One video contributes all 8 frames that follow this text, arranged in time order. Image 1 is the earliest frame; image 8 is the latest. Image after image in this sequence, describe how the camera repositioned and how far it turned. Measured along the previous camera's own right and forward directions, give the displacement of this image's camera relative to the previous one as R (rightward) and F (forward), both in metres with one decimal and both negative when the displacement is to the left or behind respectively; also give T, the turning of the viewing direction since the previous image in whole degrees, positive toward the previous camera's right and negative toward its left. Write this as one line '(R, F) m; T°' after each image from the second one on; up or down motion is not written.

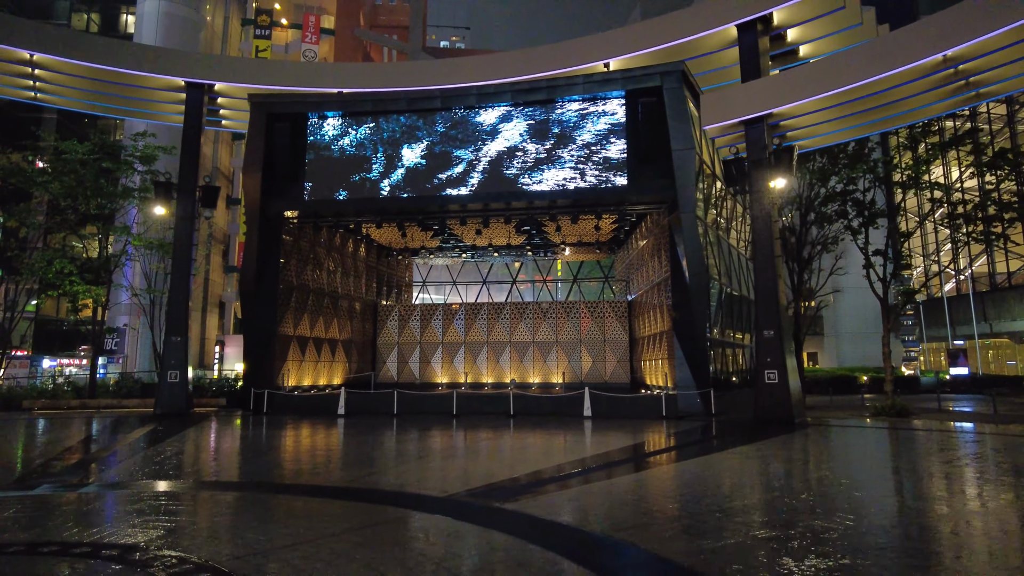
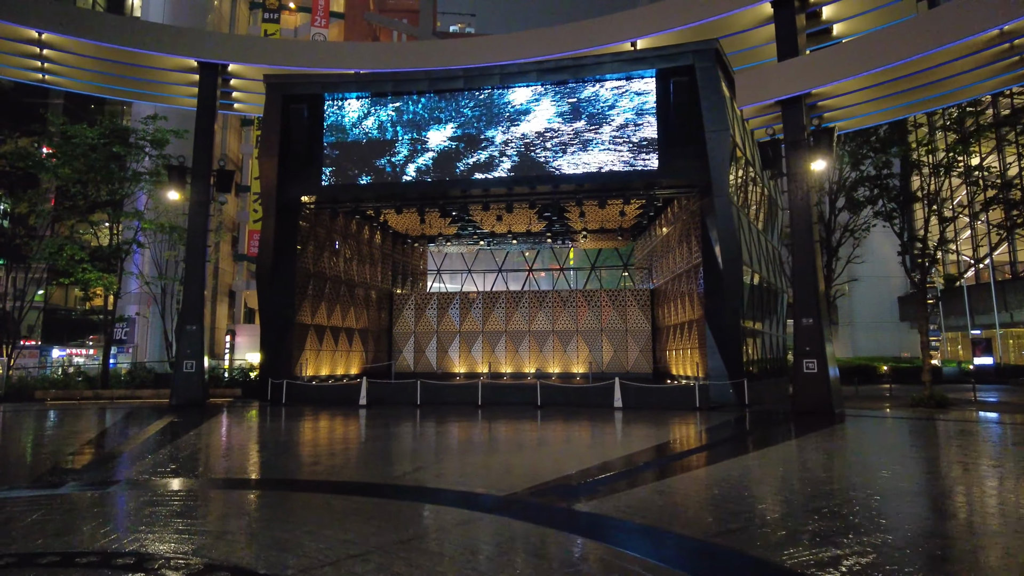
(-0.6, +0.5) m; 0°
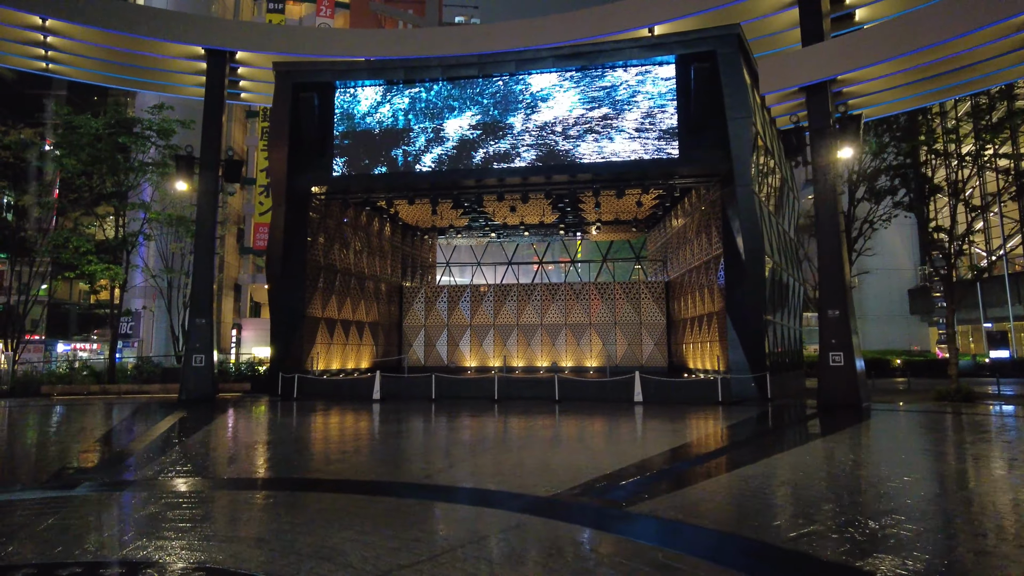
(-0.4, +0.4) m; 0°
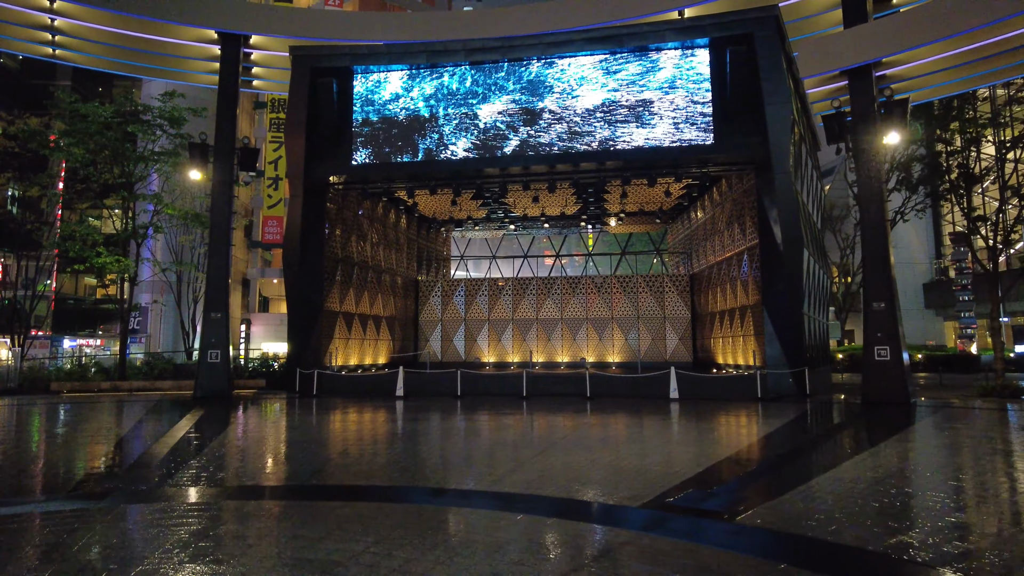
(-0.7, +0.6) m; 0°
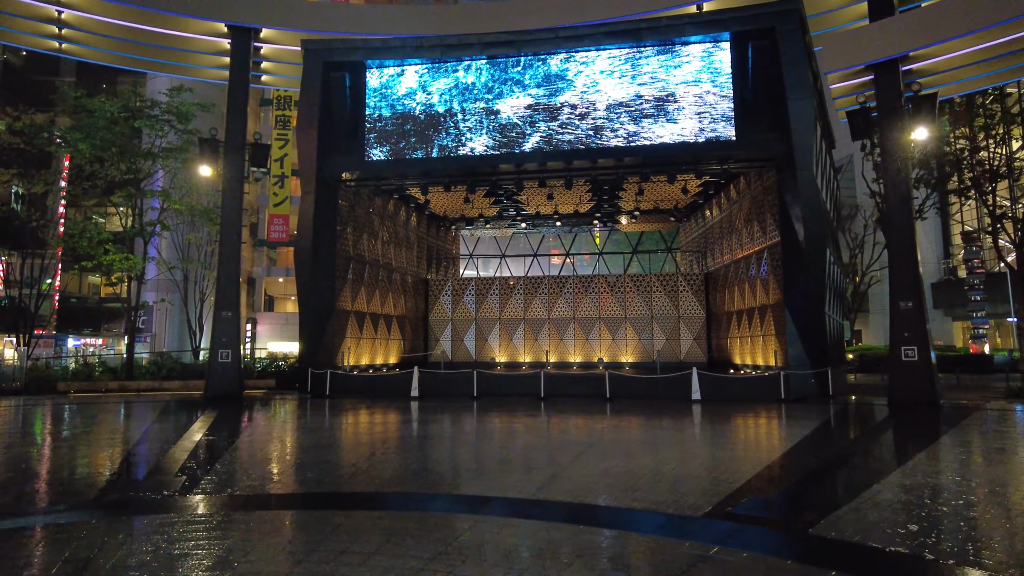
(-0.4, +0.3) m; 0°
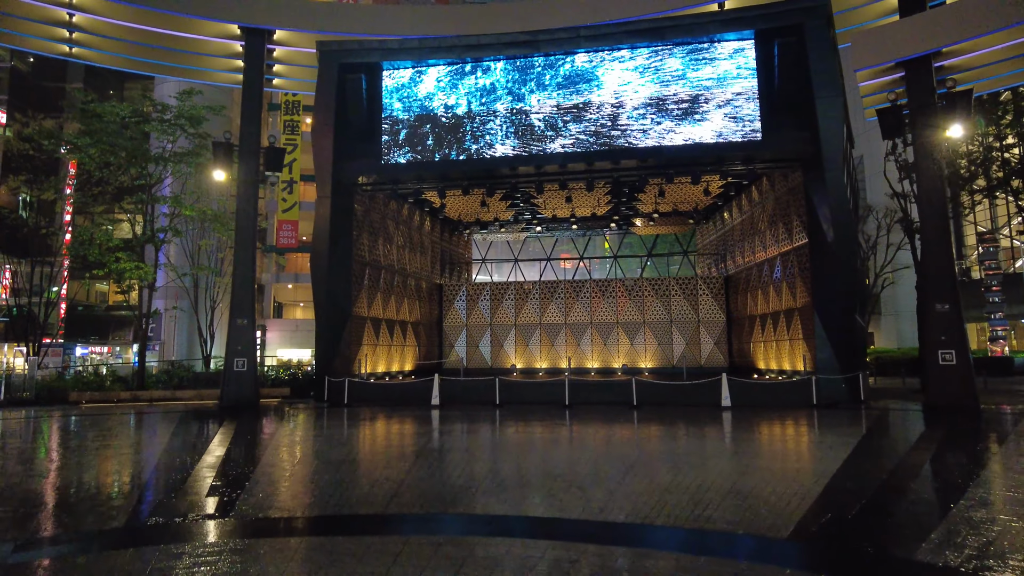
(-0.5, +0.4) m; 0°
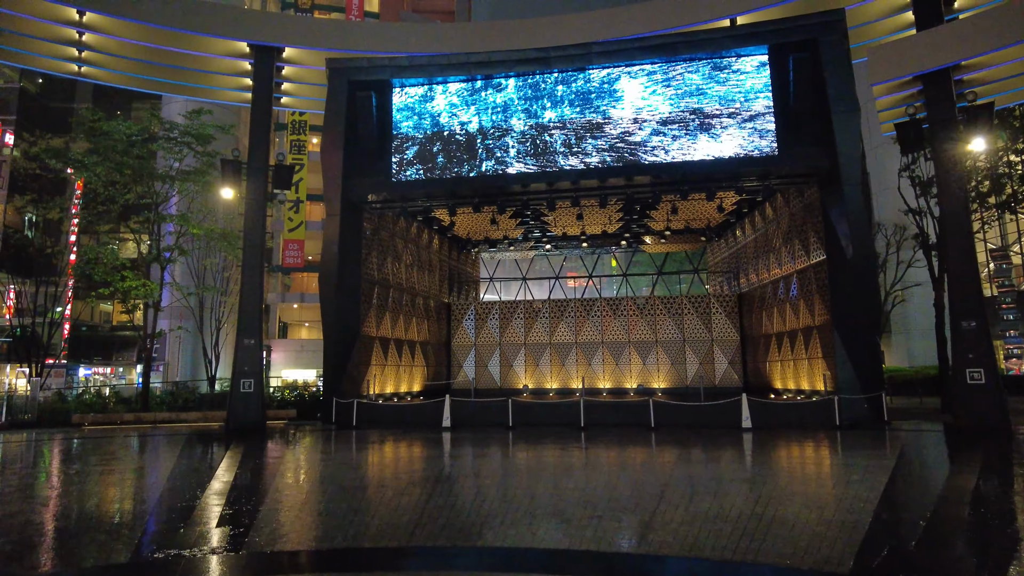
(-0.2, +0.3) m; 0°
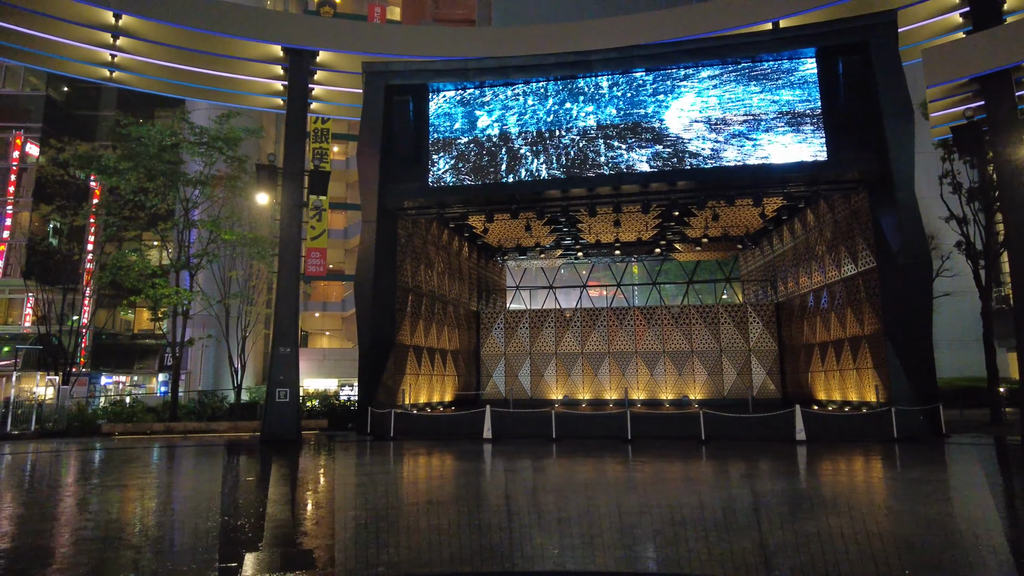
(-0.8, +0.4) m; -1°
